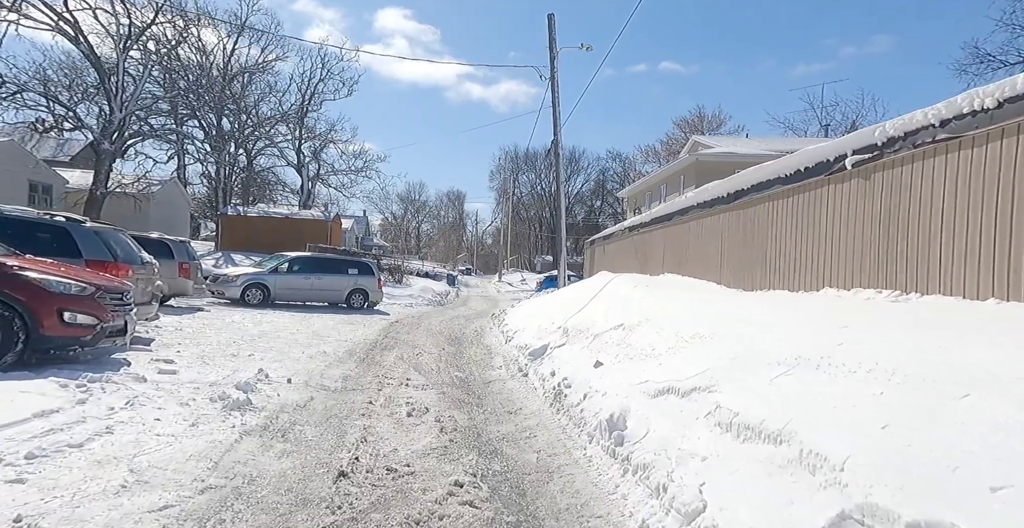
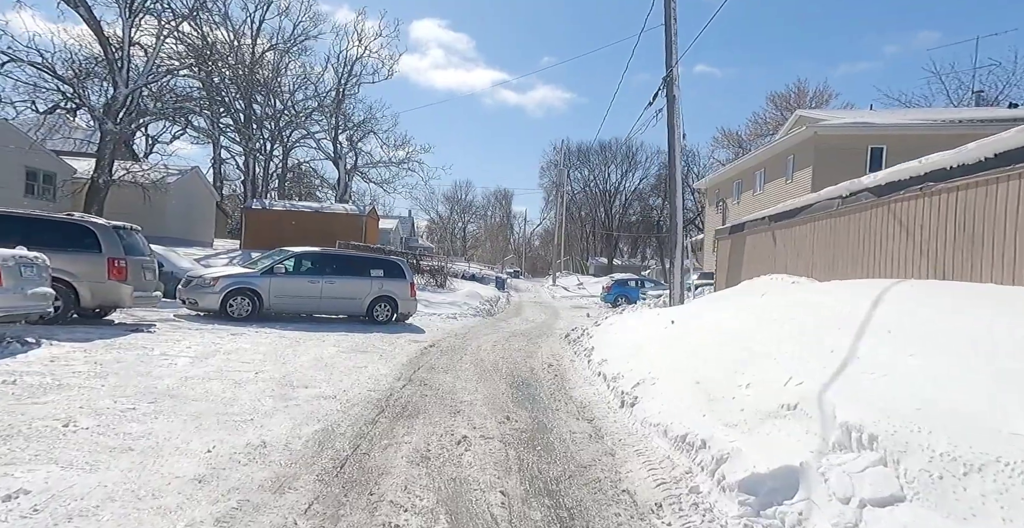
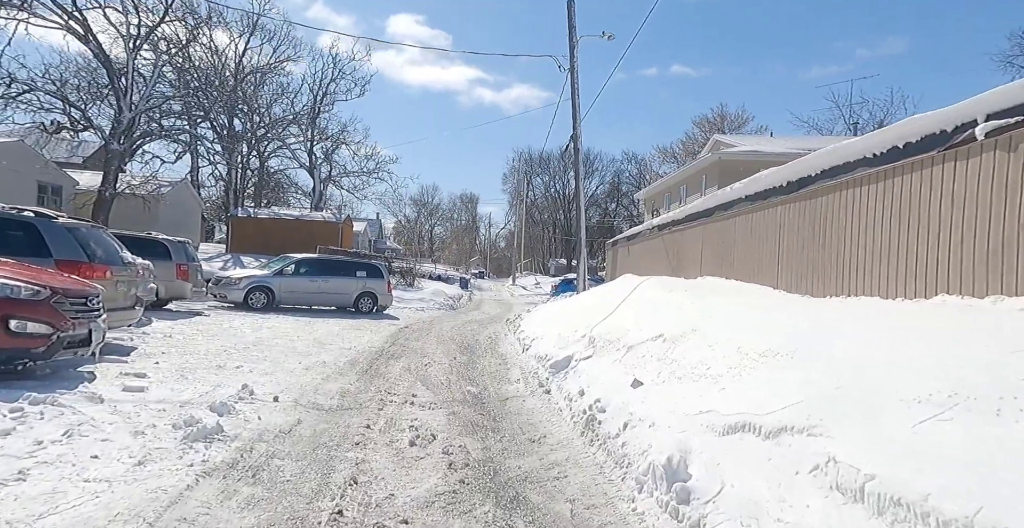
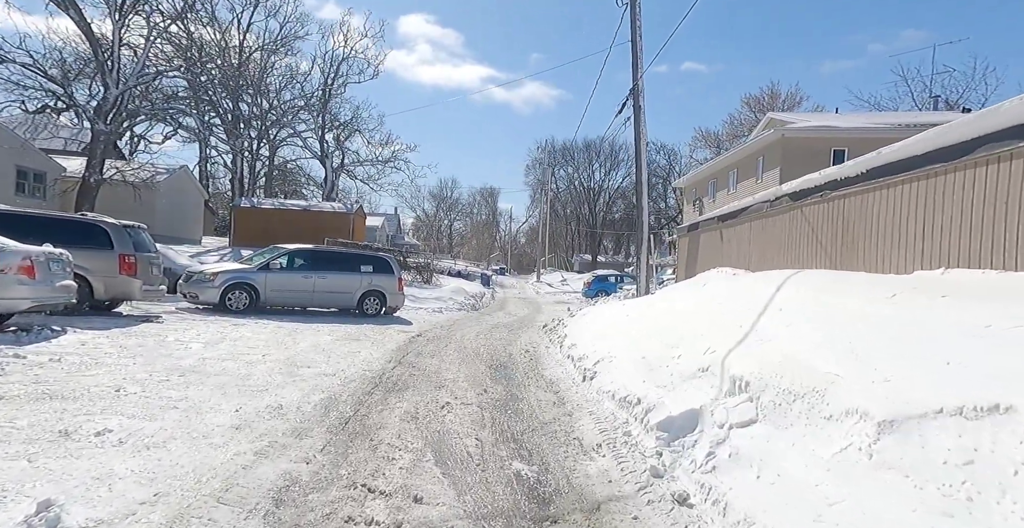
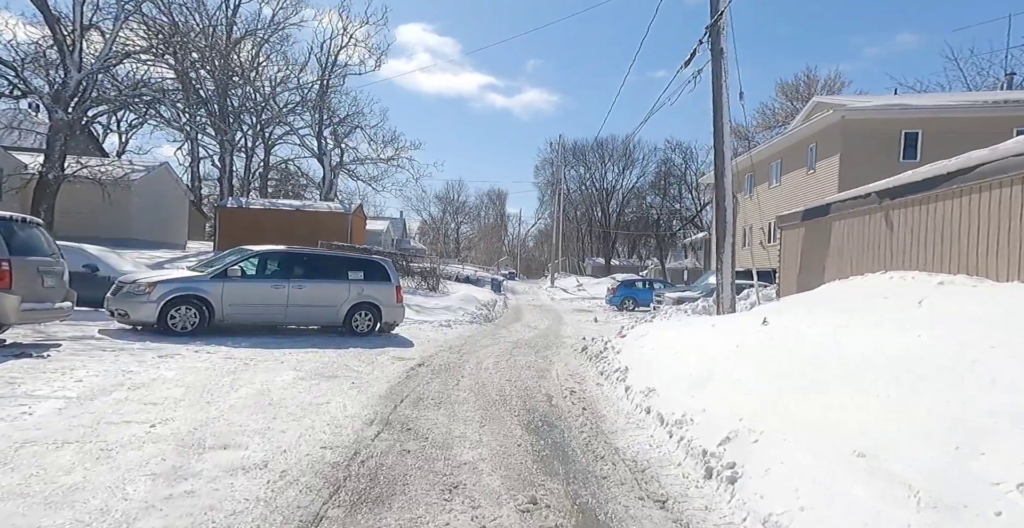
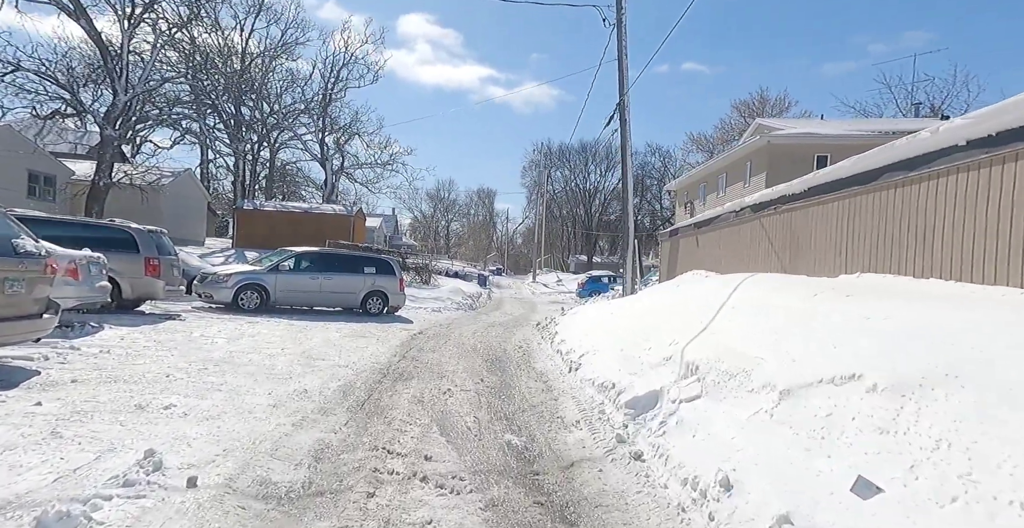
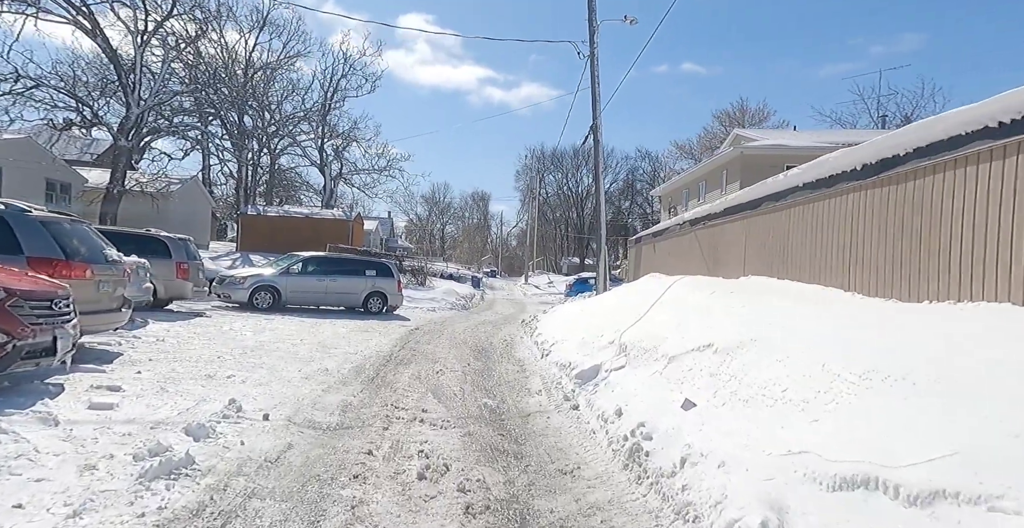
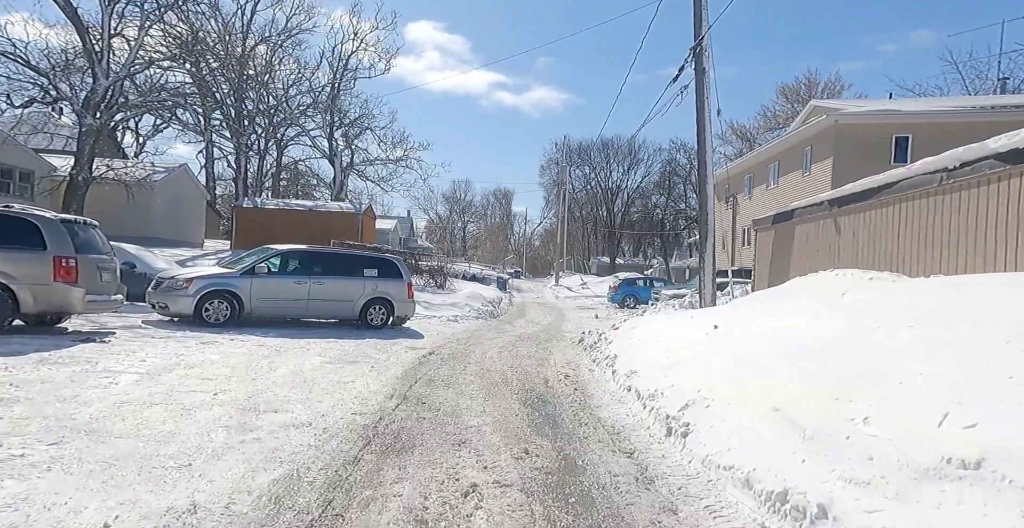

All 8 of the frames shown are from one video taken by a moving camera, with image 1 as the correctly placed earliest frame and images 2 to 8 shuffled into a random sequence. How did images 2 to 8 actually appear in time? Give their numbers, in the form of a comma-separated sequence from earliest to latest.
3, 7, 6, 4, 2, 8, 5
